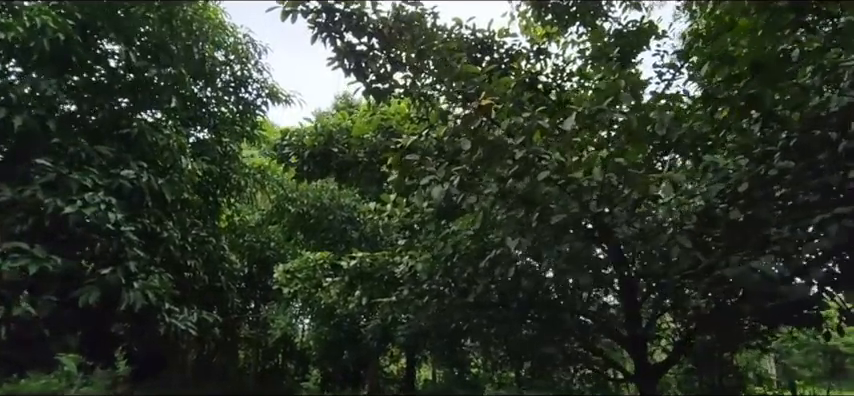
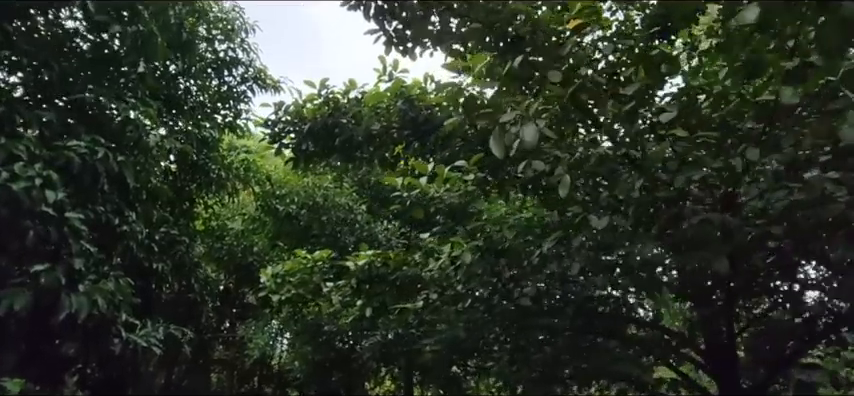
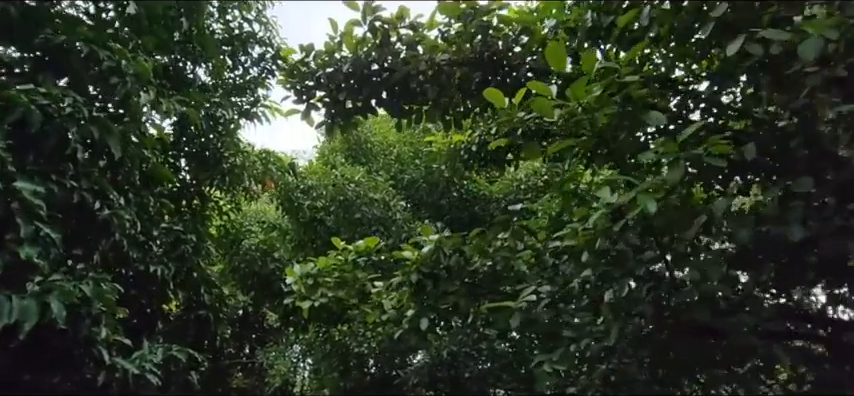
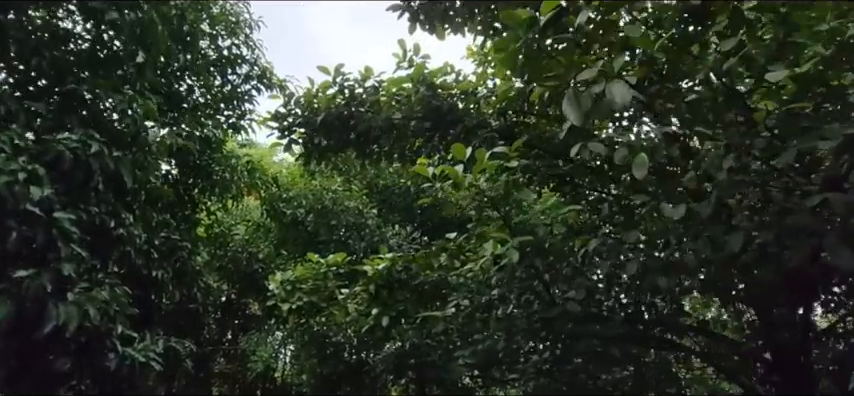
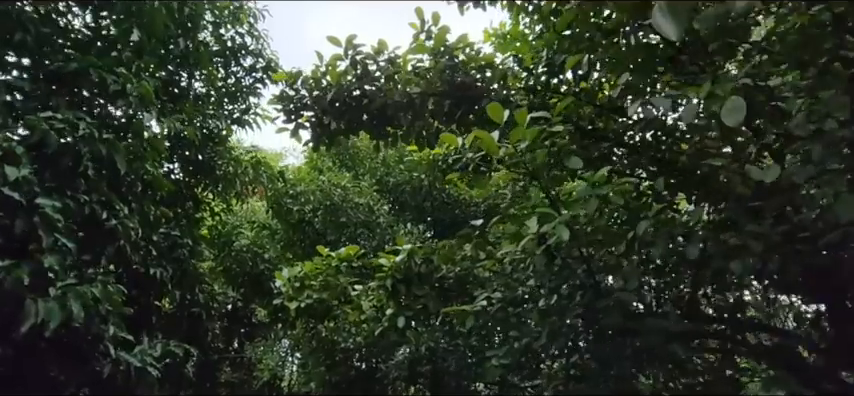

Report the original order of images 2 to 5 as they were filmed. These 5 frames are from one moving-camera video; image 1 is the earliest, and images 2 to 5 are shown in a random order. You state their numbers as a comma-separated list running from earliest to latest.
2, 4, 5, 3
